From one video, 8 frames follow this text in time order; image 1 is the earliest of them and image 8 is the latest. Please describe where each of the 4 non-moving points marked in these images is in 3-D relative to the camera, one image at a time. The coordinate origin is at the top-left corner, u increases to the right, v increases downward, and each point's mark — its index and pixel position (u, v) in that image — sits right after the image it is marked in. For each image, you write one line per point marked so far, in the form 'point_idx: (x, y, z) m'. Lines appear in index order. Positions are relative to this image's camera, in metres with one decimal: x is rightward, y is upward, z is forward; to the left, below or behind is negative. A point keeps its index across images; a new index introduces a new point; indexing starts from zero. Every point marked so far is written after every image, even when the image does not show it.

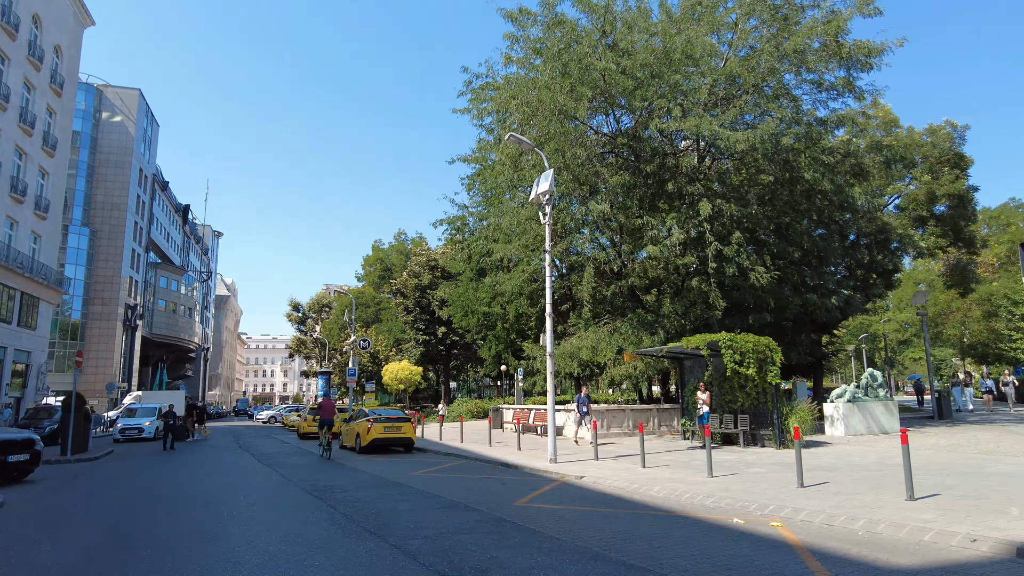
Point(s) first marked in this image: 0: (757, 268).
0: (+6.7, +0.6, +18.7) m
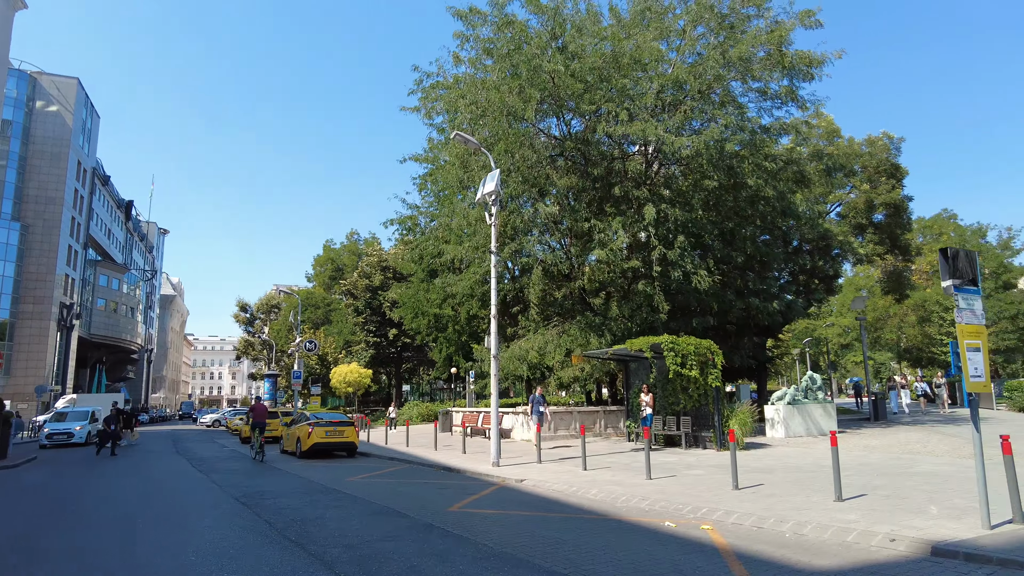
0: (+5.2, +0.5, +18.9) m
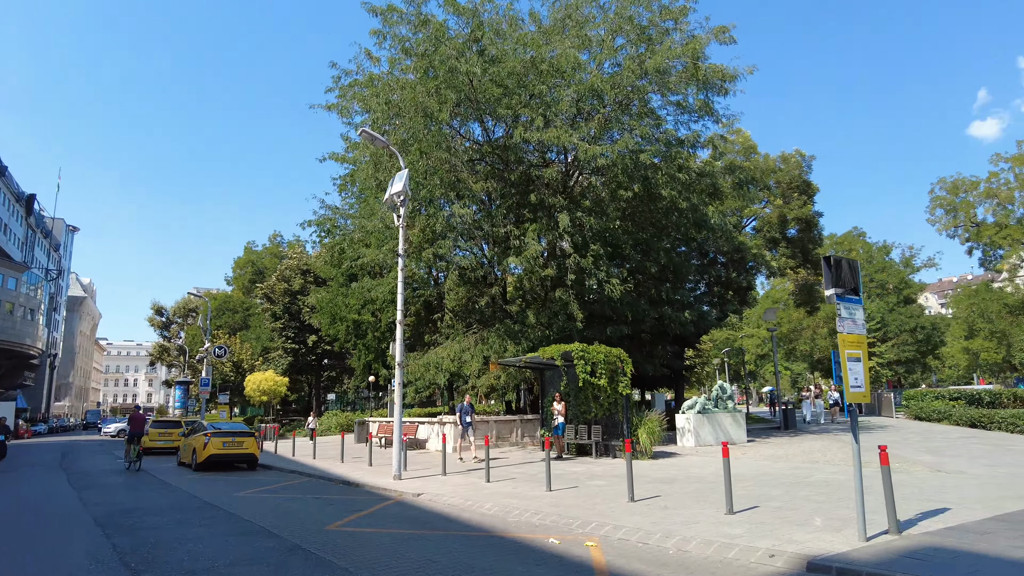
0: (+2.8, +0.2, +18.9) m
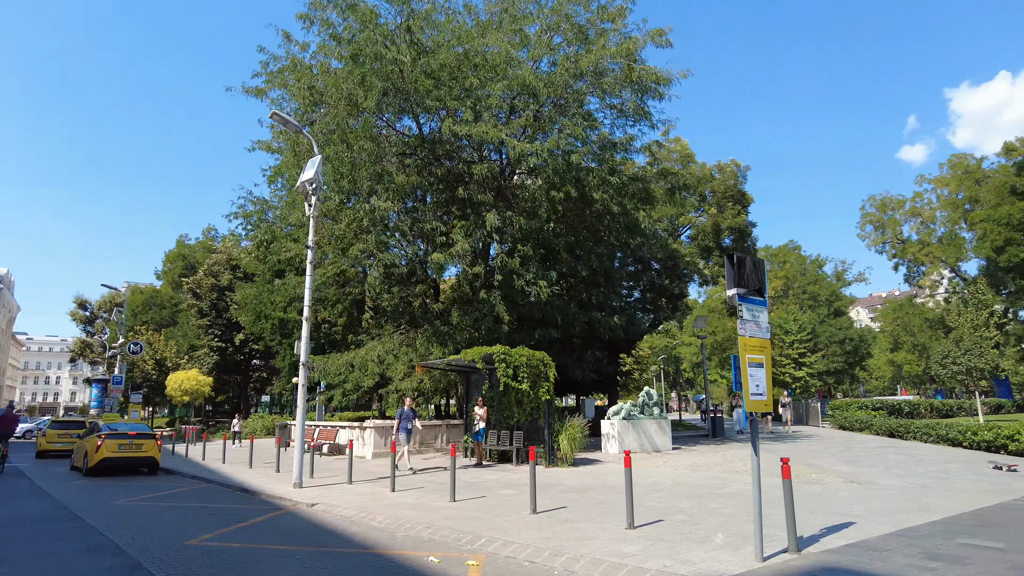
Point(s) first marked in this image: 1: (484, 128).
0: (+0.8, +0.2, +18.4) m
1: (-0.8, +4.2, +17.5) m
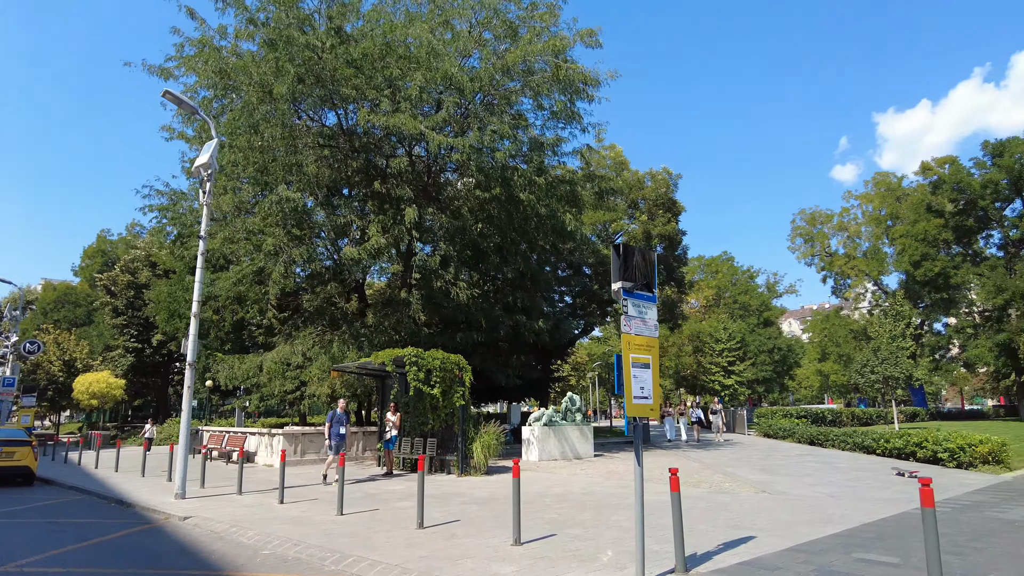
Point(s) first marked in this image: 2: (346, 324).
0: (-1.3, +0.1, +17.7) m
1: (-2.7, +4.2, +16.8) m
2: (-4.9, -1.1, +19.8) m
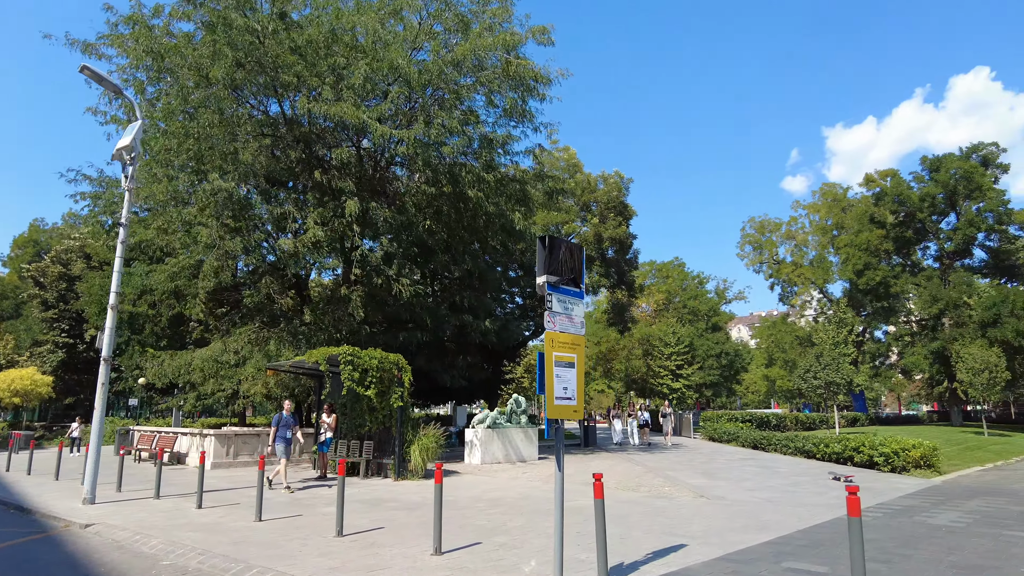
0: (-2.8, +0.2, +17.2) m
1: (-4.0, +4.3, +16.2) m
2: (-6.5, -0.9, +19.0) m
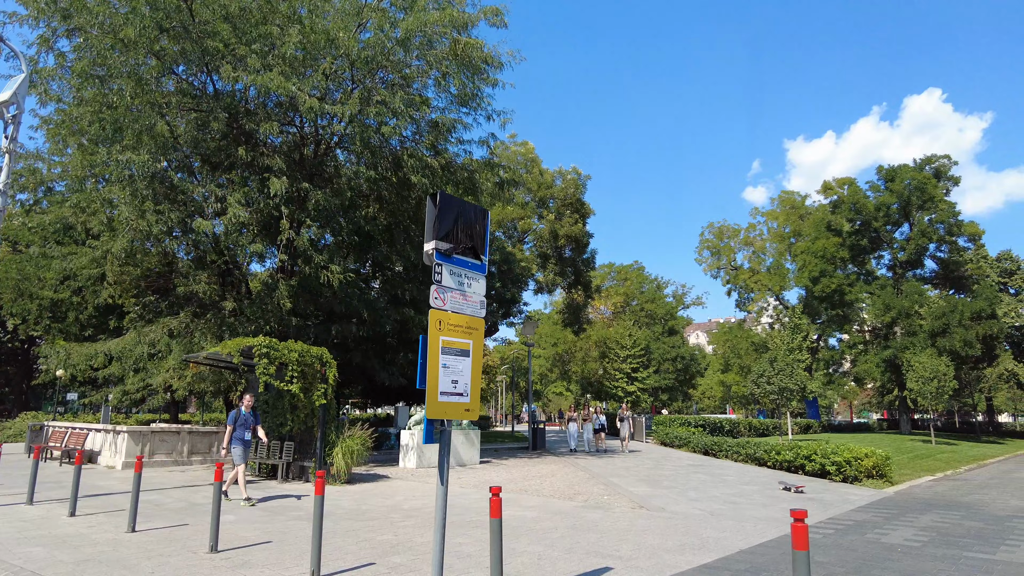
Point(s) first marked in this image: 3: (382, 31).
0: (-4.1, +0.5, +16.0) m
1: (-5.2, +4.6, +15.0) m
2: (-8.0, -0.6, +17.6) m
3: (-3.3, +6.5, +16.9) m
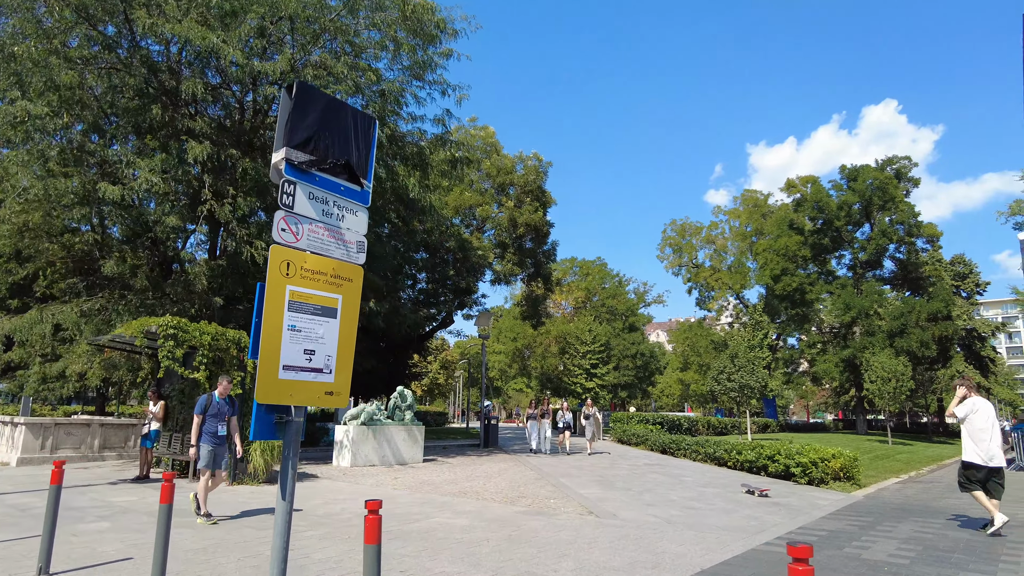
0: (-5.3, +0.9, +14.5) m
1: (-6.2, +5.1, +13.4) m
2: (-9.2, 0.0, +15.9) m
3: (-4.3, +7.0, +15.5) m
